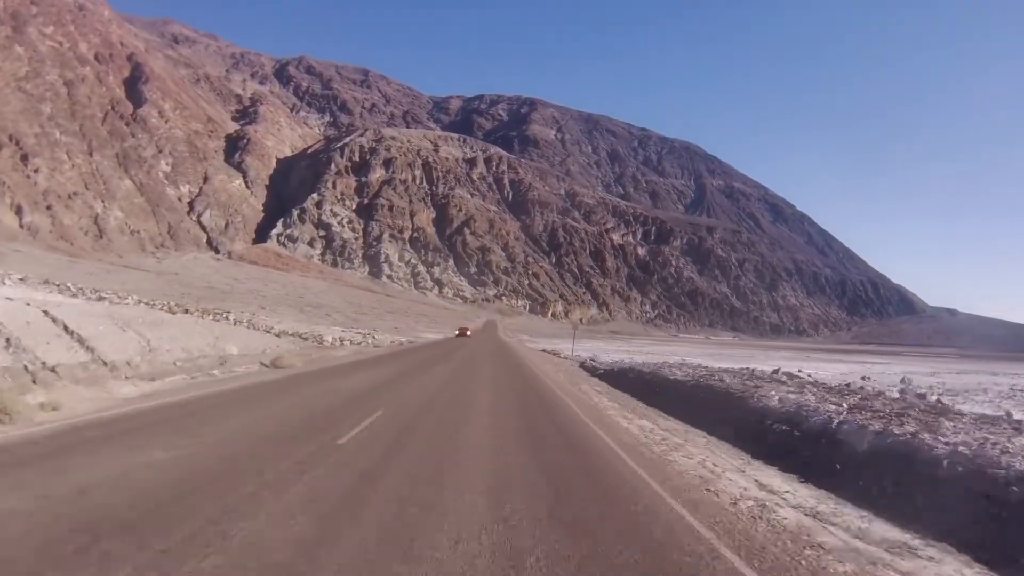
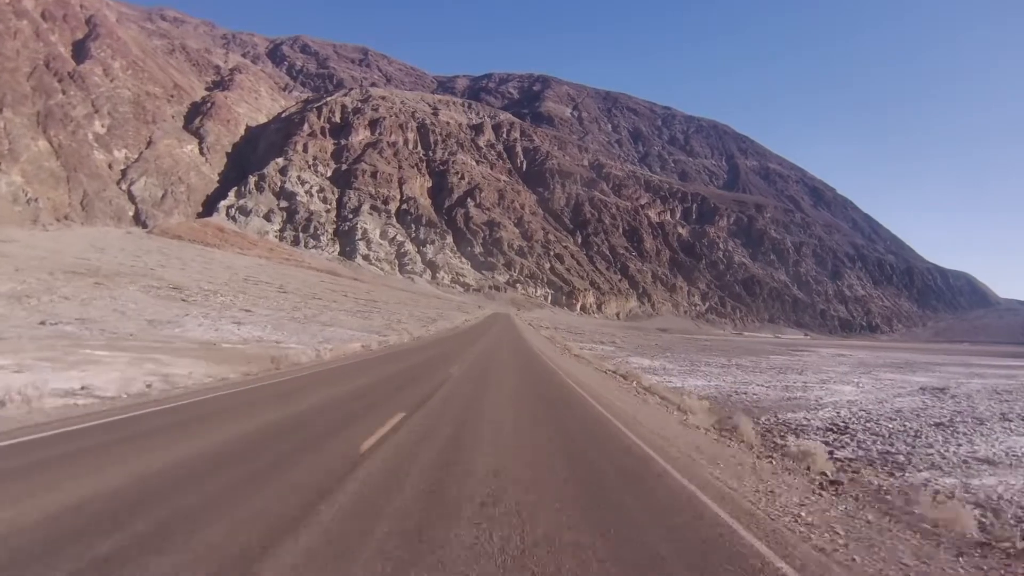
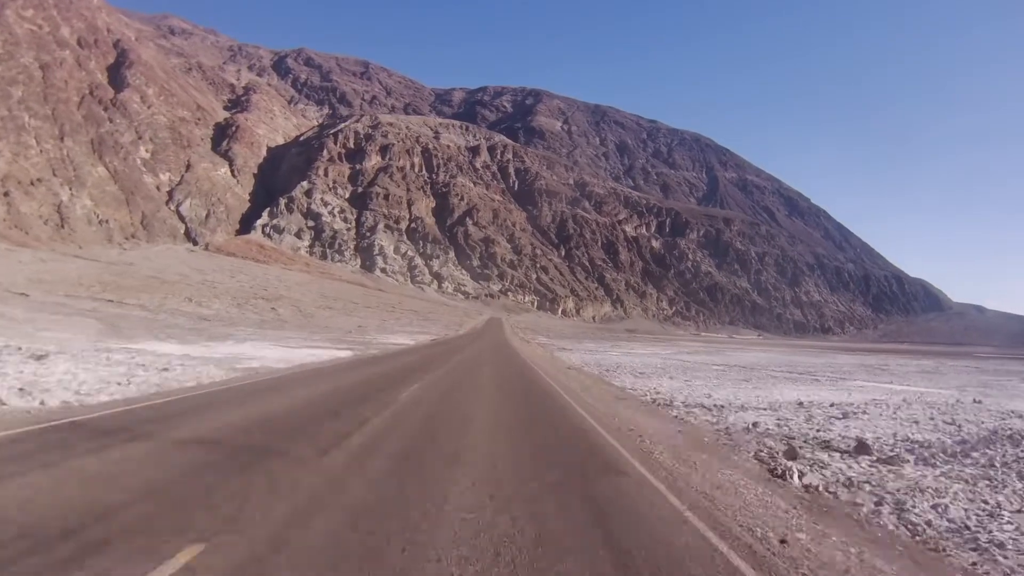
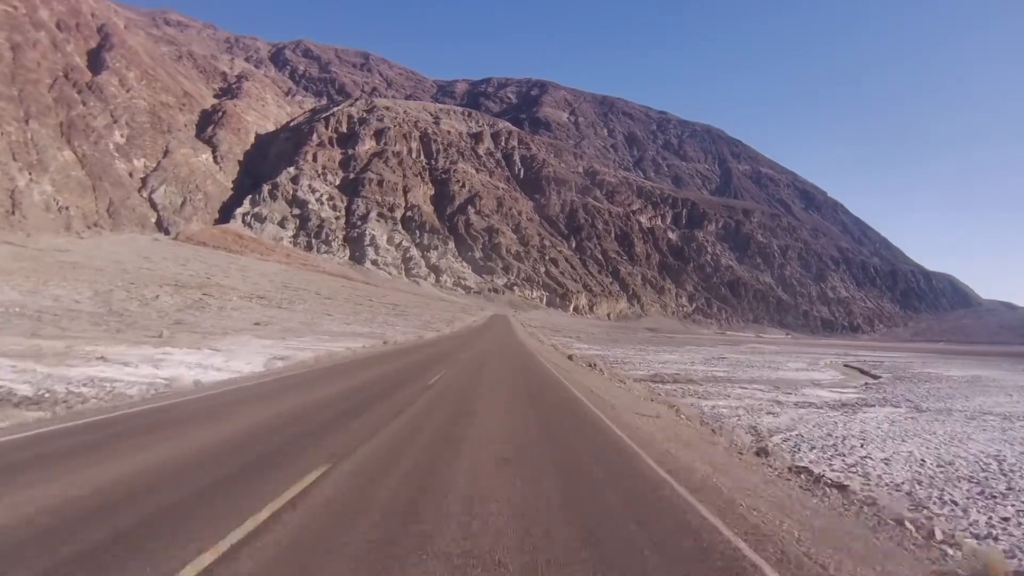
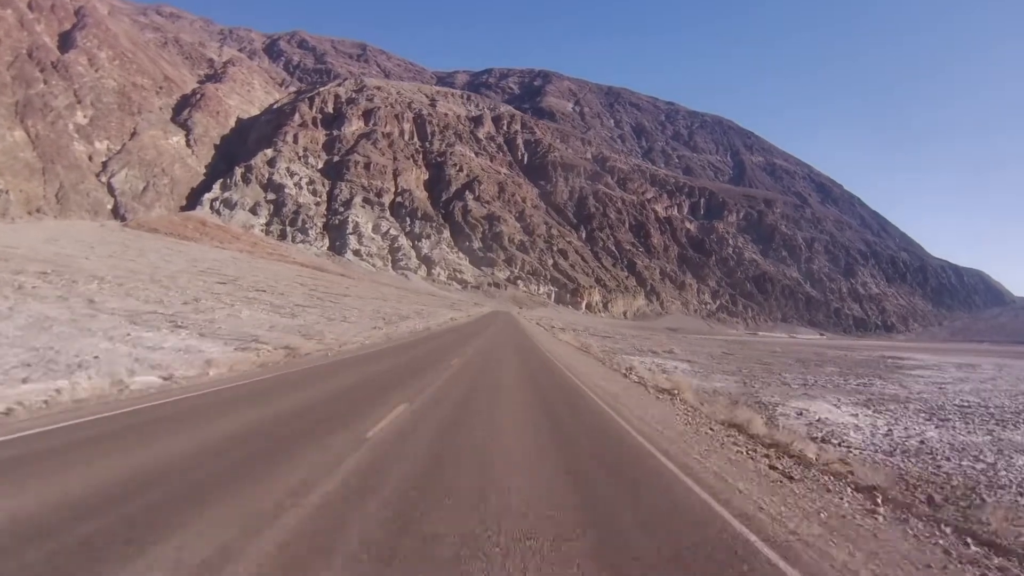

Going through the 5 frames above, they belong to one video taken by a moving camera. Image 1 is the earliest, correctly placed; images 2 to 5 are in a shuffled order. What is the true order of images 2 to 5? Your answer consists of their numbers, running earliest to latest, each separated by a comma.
3, 4, 2, 5
